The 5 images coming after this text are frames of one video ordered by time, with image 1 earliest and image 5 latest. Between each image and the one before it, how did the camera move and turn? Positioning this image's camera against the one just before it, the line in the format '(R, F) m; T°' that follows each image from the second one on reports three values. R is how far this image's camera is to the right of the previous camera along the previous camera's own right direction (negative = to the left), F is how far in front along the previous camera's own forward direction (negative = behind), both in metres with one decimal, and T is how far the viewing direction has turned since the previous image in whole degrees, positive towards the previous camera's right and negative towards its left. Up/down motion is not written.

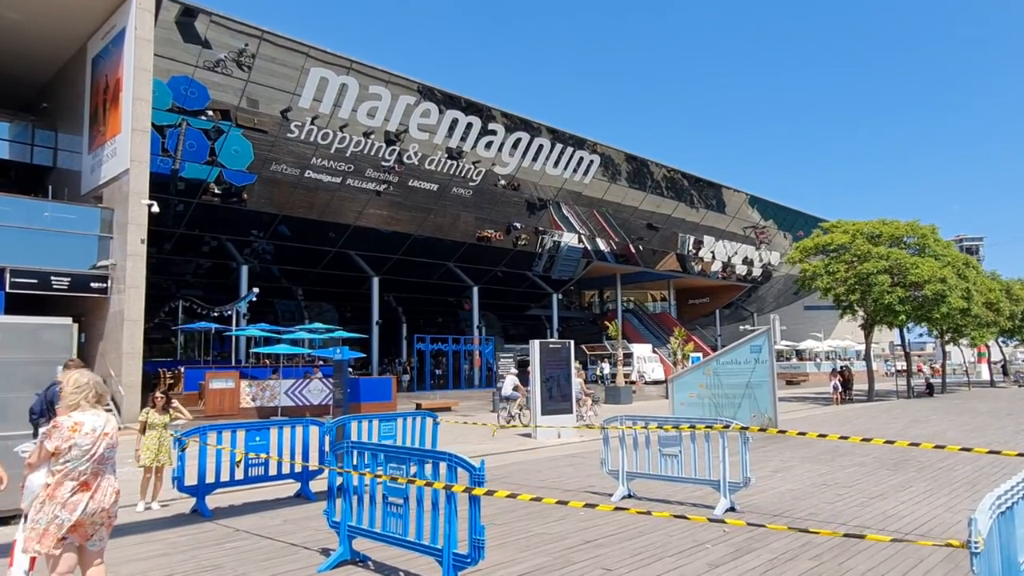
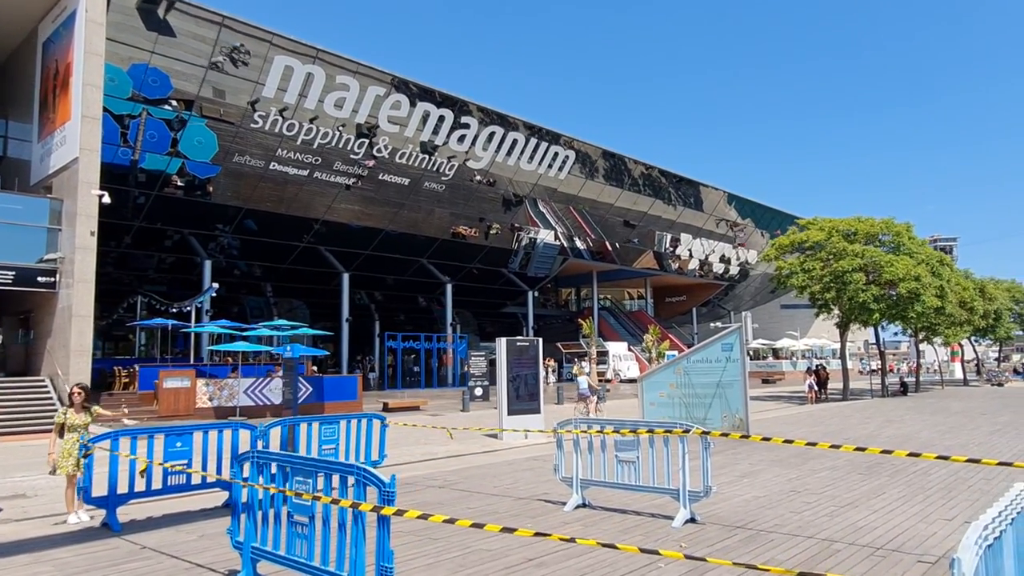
(+0.3, +0.6) m; +2°
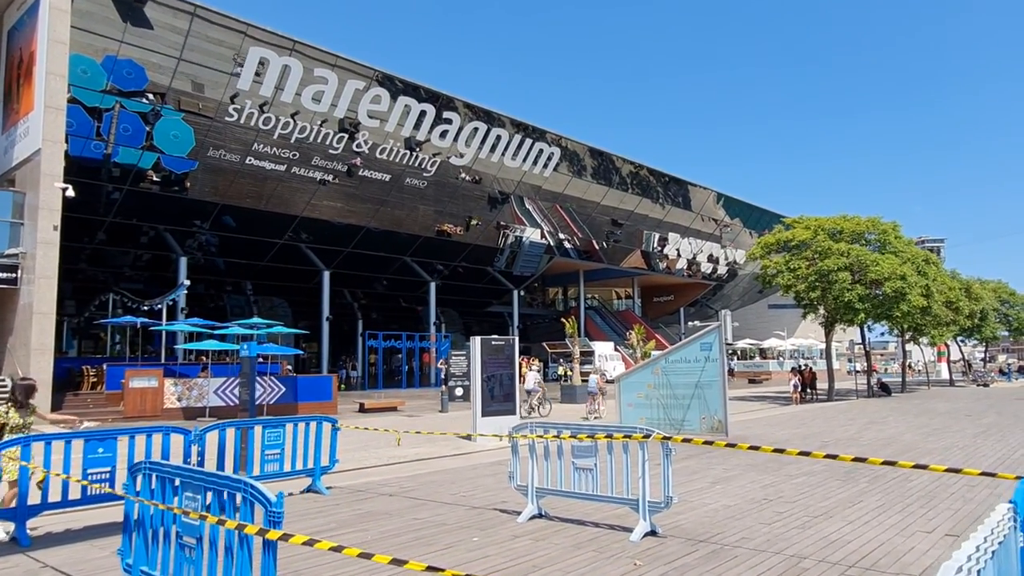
(+0.4, +0.5) m; +1°
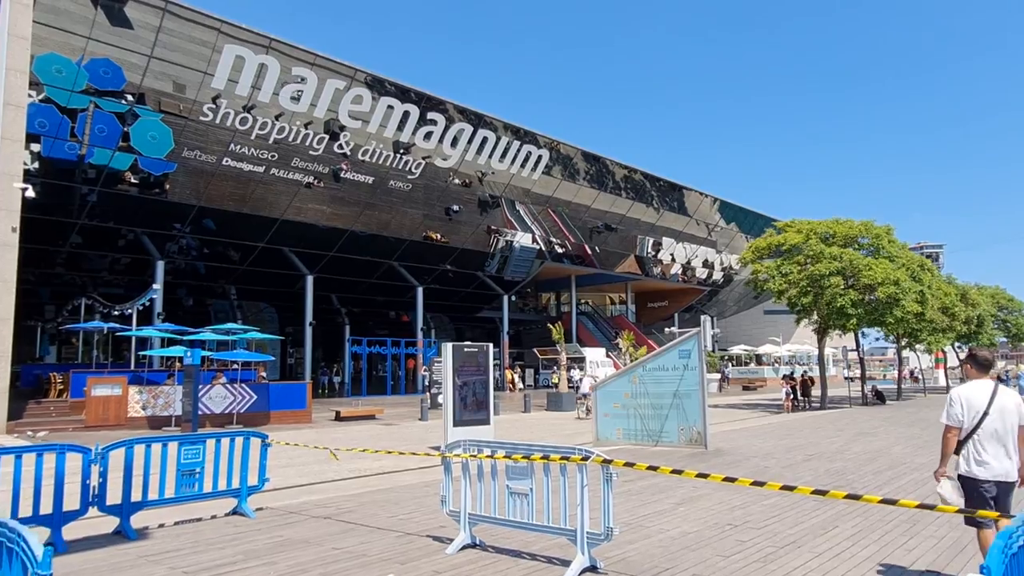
(+0.5, +0.7) m; 0°
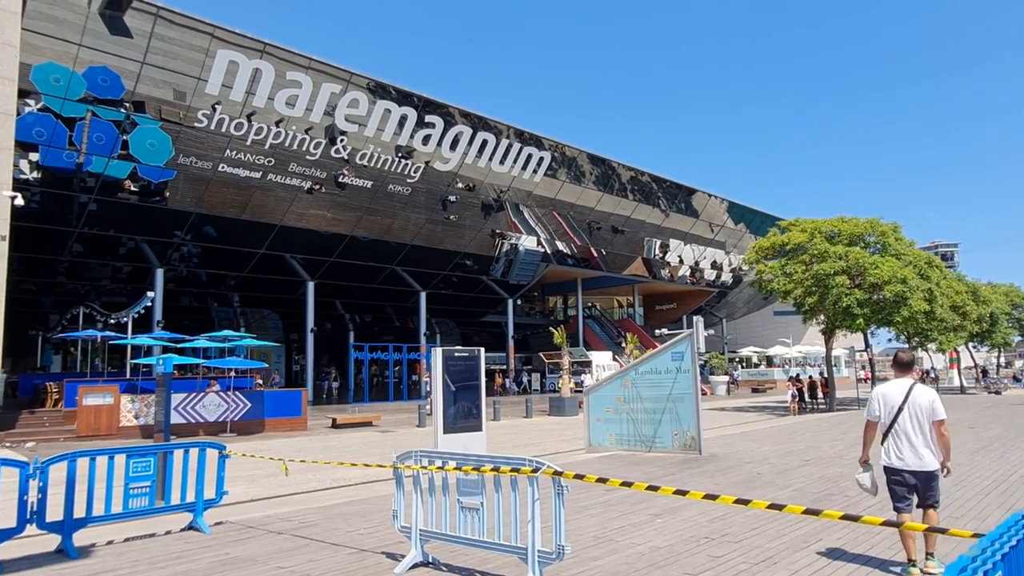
(+0.4, +0.3) m; -1°
